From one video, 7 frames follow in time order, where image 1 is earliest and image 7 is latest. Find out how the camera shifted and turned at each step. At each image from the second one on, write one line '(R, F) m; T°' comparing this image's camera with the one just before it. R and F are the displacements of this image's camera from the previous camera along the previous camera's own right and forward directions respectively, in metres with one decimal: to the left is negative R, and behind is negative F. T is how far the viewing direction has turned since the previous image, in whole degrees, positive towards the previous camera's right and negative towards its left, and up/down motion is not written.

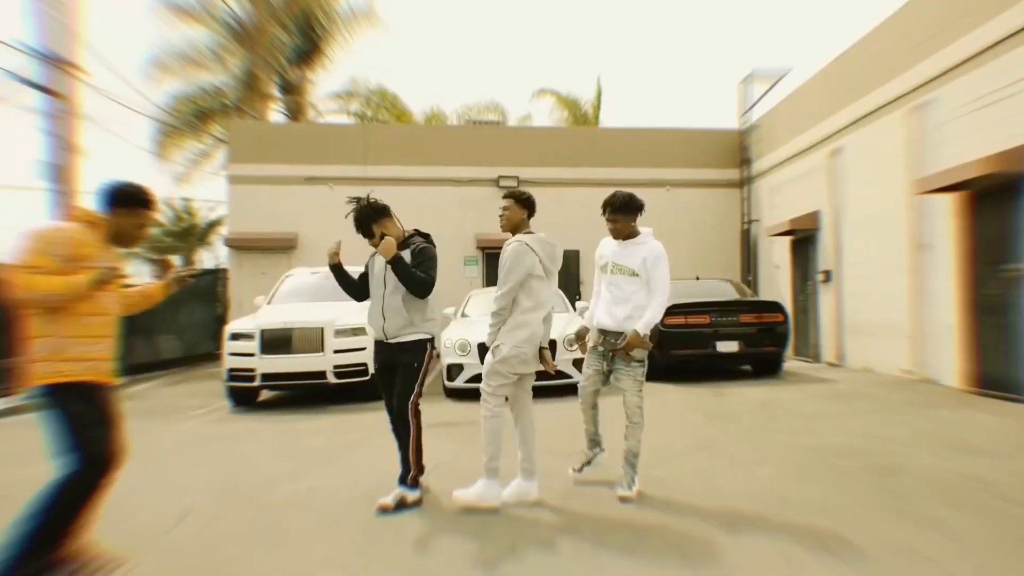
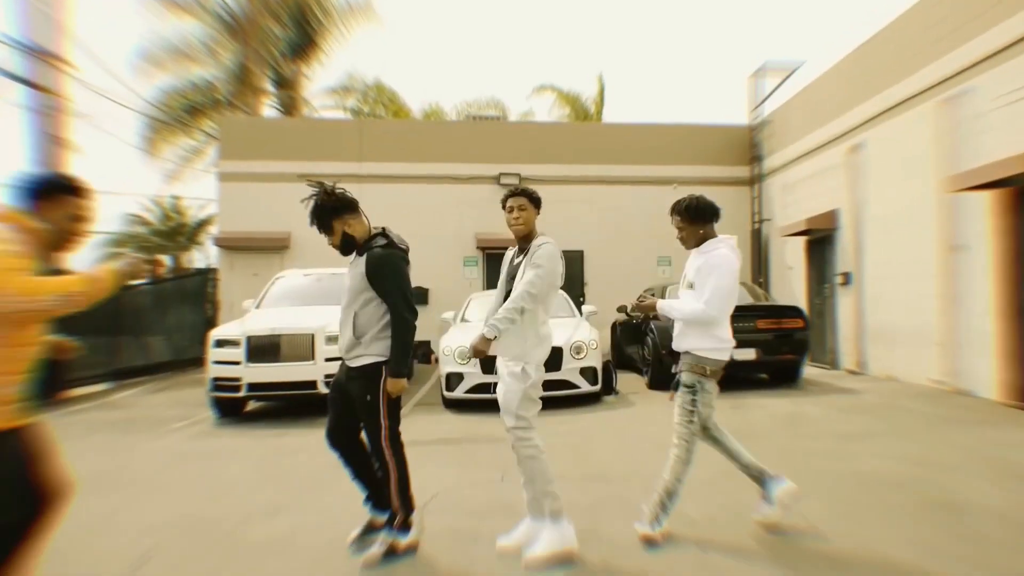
(0.0, +0.5) m; 0°
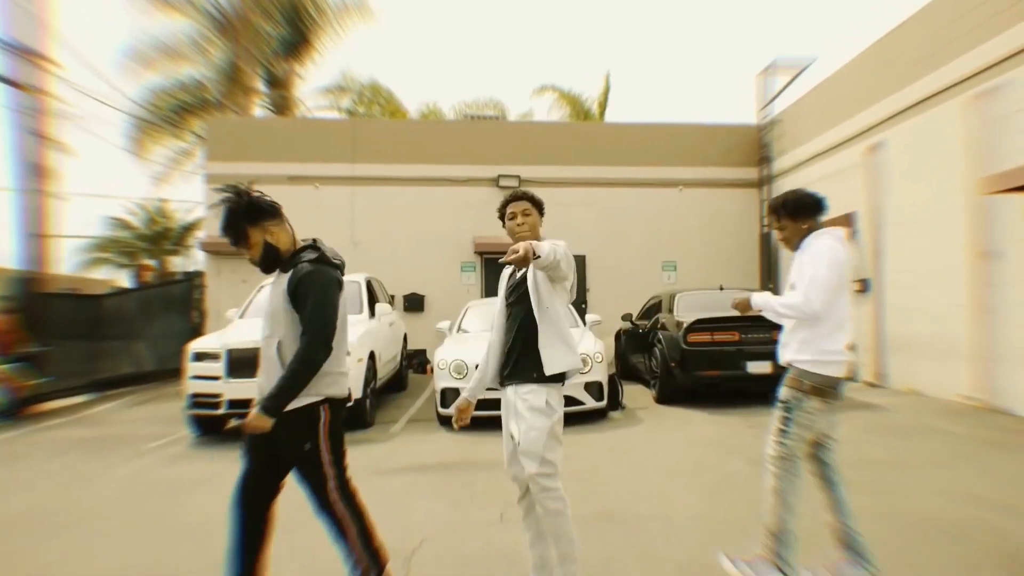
(0.0, +0.5) m; 0°
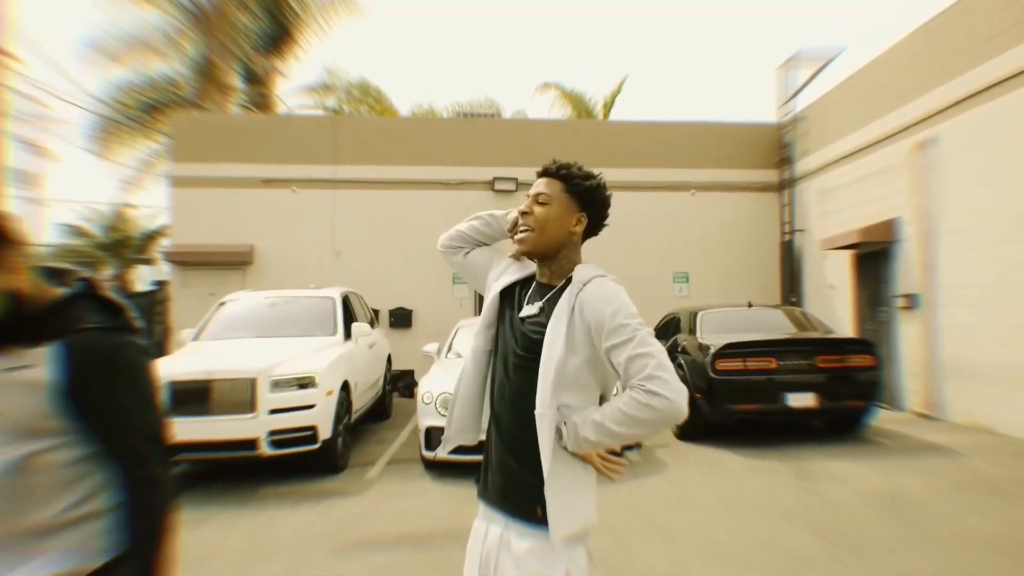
(0.0, +1.1) m; 0°
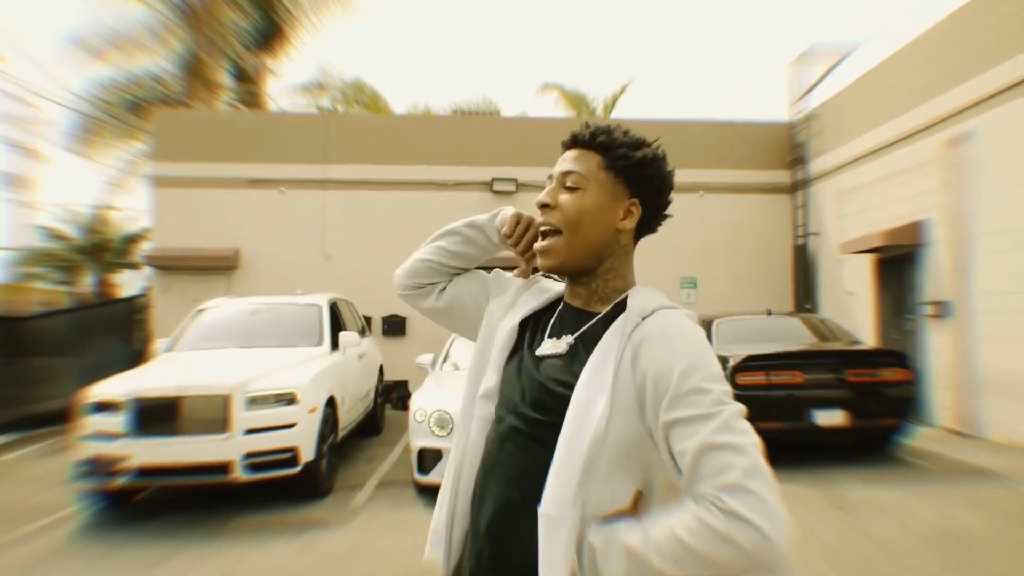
(0.0, +0.6) m; 0°
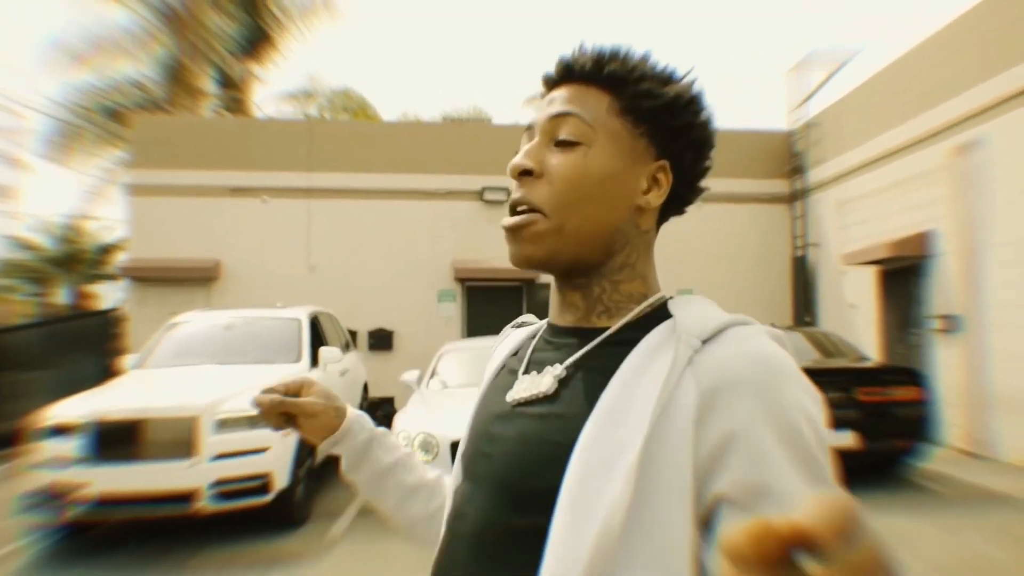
(0.0, +0.3) m; +1°
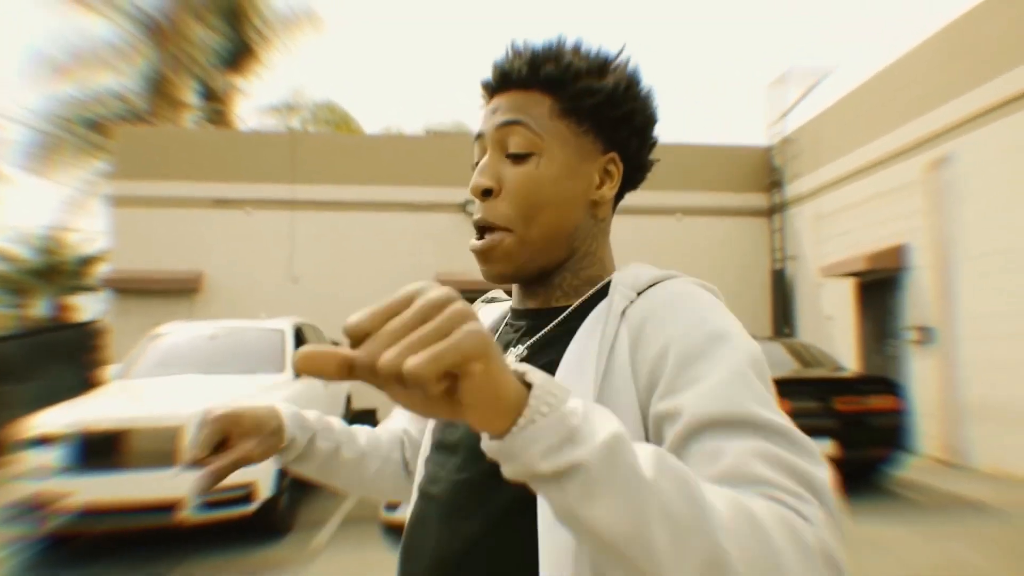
(0.0, -0.1) m; +1°
